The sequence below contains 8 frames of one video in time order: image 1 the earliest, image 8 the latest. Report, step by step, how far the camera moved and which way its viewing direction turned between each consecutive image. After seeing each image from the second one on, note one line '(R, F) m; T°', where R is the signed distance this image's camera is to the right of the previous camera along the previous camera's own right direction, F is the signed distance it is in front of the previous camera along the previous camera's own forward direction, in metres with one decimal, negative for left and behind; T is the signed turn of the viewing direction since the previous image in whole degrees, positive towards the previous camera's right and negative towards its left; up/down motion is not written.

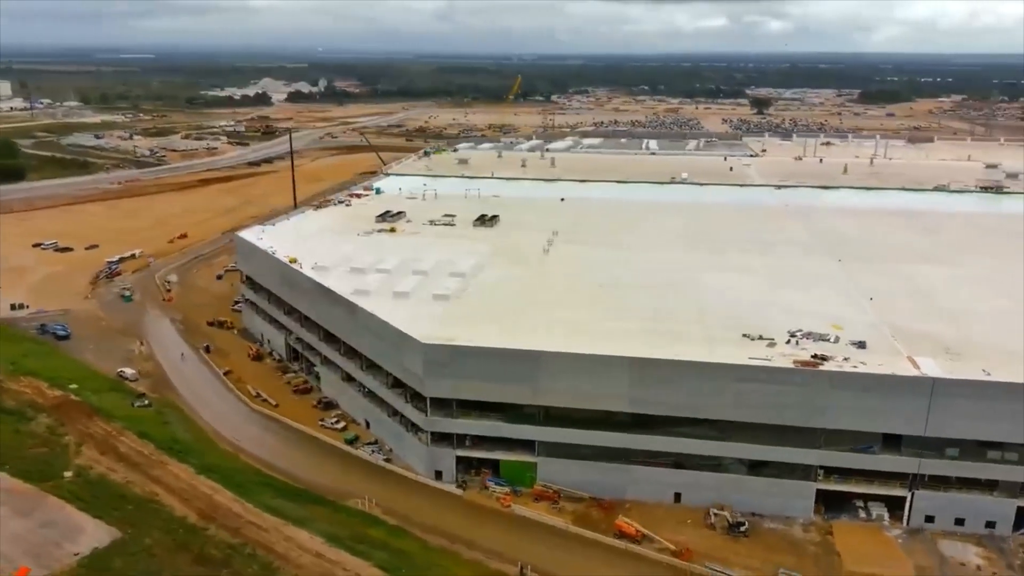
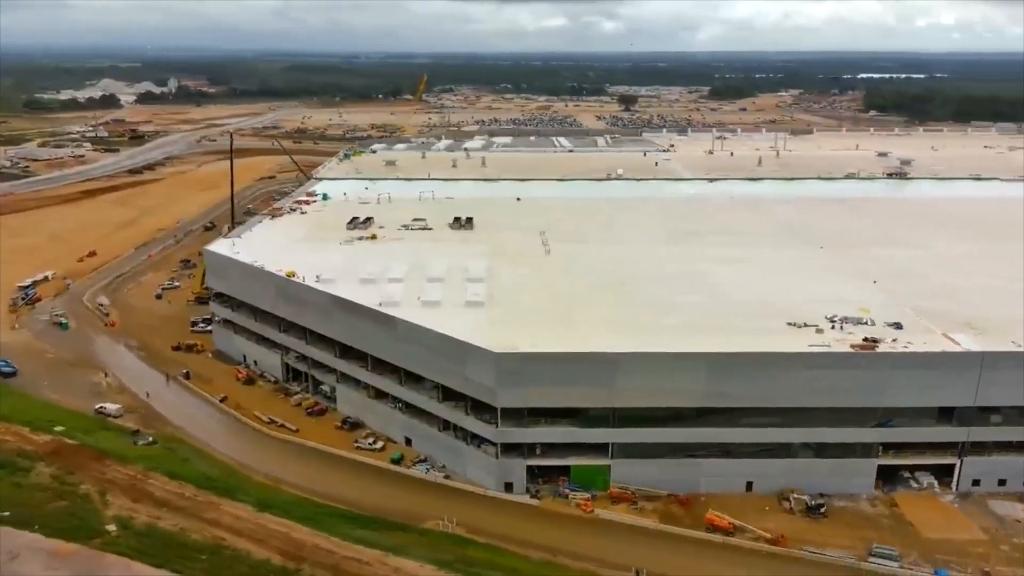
(-5.8, +1.0) m; +10°
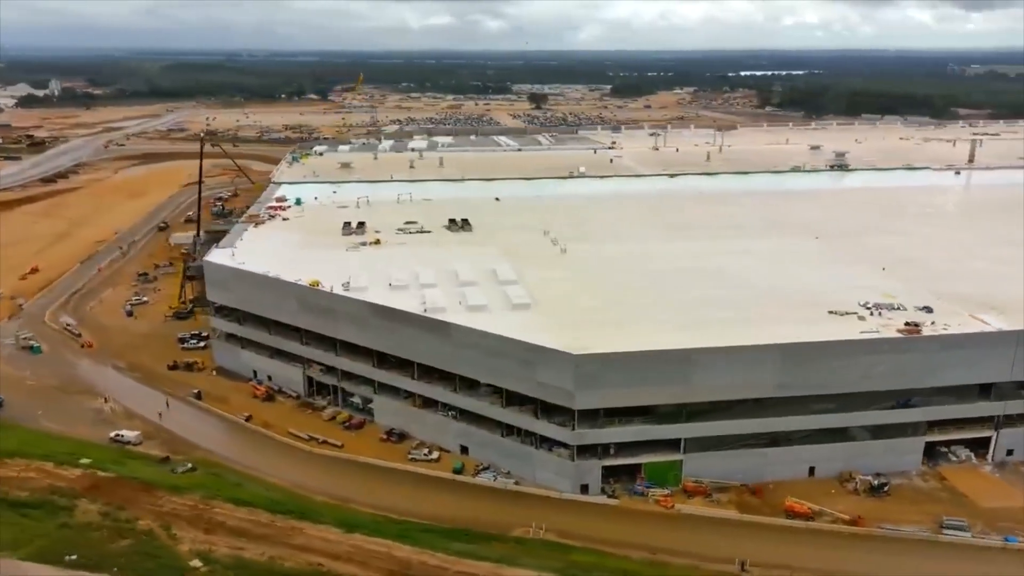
(-4.8, +0.6) m; +8°
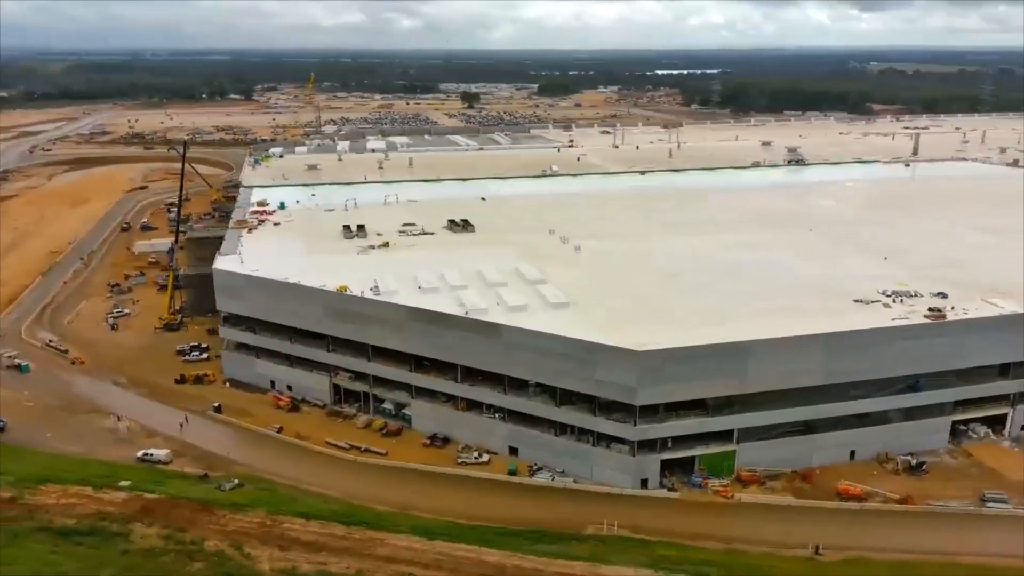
(-3.8, +0.2) m; +6°
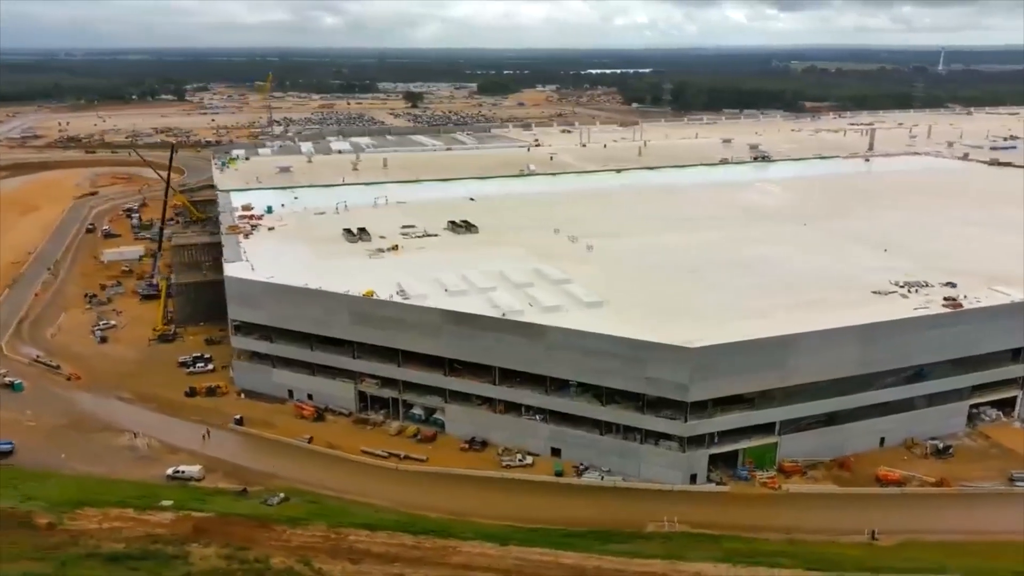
(-3.2, +0.3) m; +5°
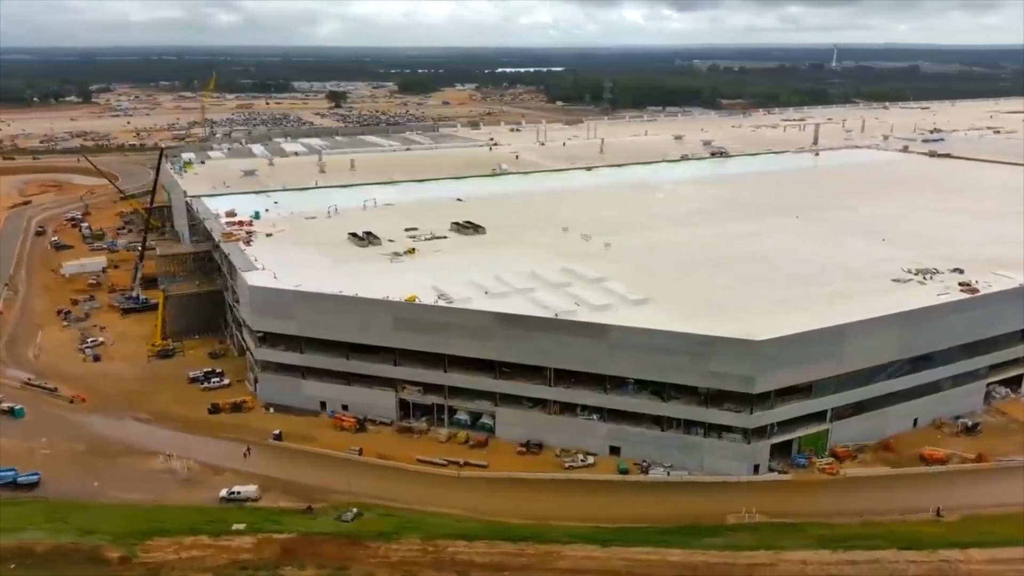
(-4.3, +0.4) m; +6°
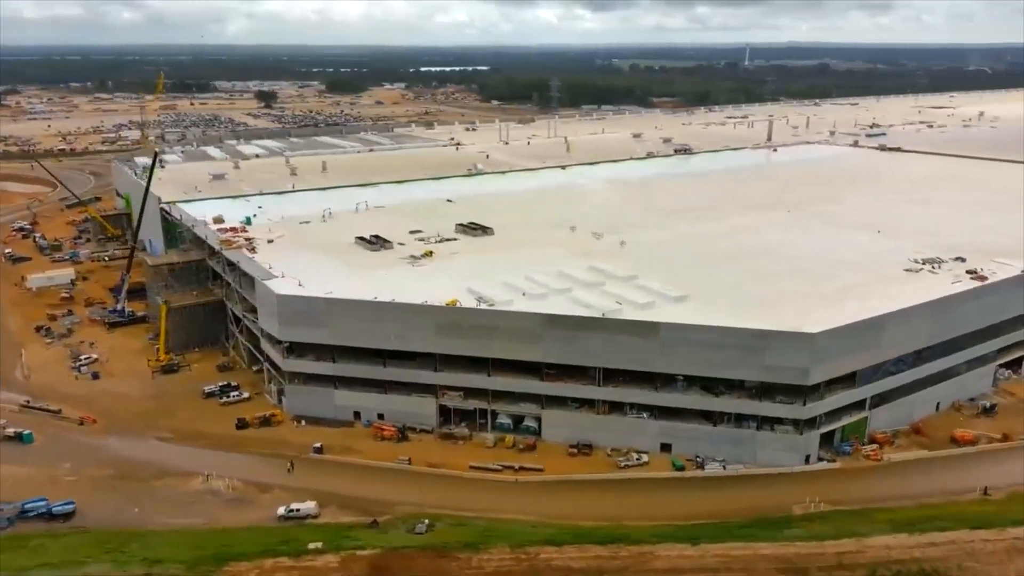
(-3.7, +0.4) m; +6°
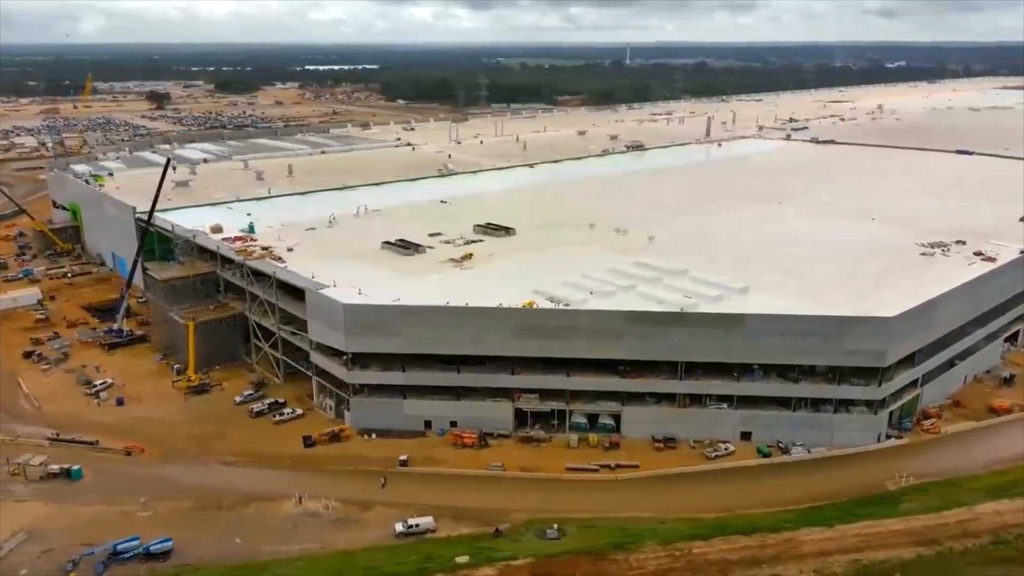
(-5.8, +0.6) m; +8°
